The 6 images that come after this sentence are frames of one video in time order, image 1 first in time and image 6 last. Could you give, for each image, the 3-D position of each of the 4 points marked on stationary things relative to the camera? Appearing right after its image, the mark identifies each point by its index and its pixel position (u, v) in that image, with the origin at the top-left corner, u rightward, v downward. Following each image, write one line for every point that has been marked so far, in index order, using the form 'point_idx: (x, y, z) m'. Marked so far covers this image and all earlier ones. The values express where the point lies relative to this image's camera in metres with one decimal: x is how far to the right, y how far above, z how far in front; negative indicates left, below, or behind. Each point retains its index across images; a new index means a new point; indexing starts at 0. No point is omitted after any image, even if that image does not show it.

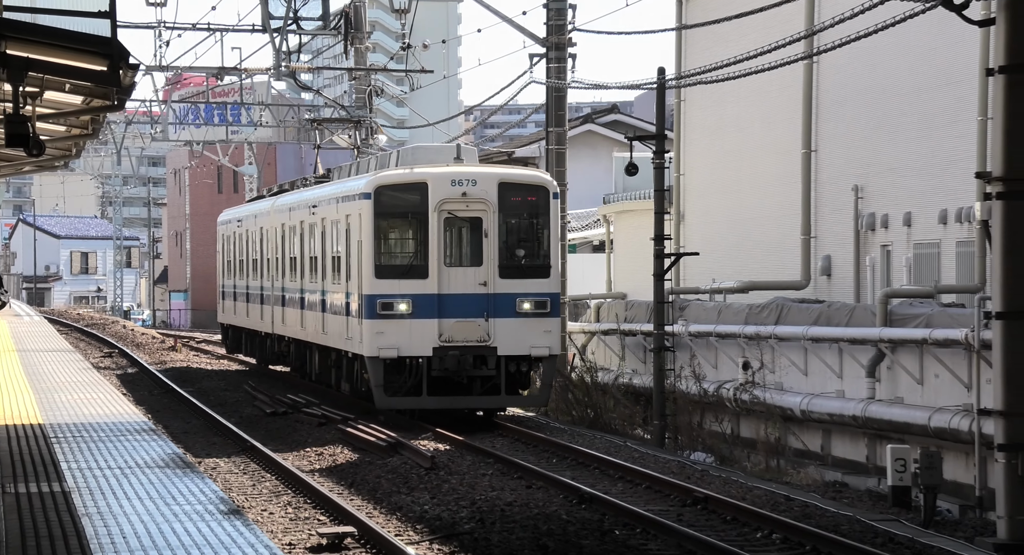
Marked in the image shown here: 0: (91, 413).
0: (-4.0, -1.2, +14.6) m
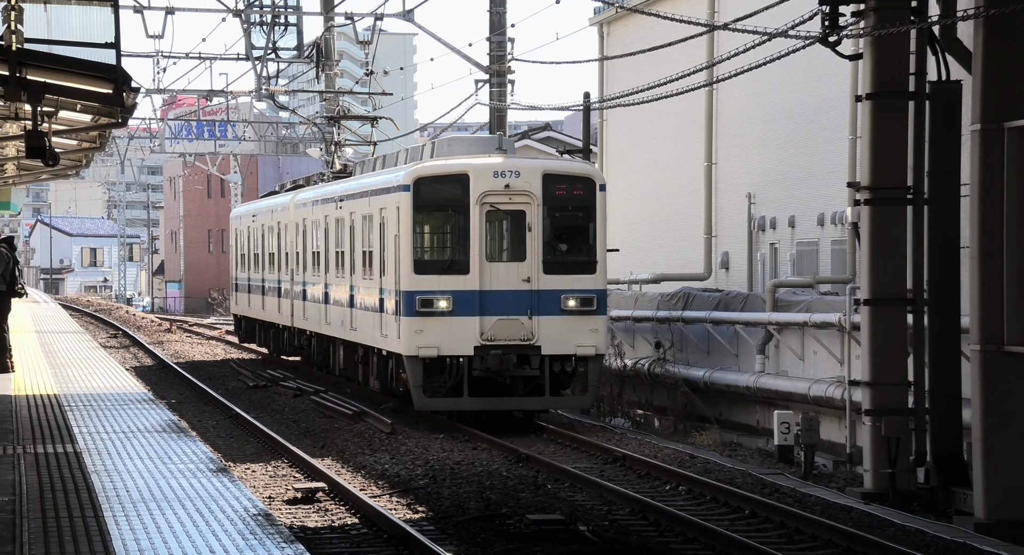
0: (-4.5, -1.1, +16.3) m
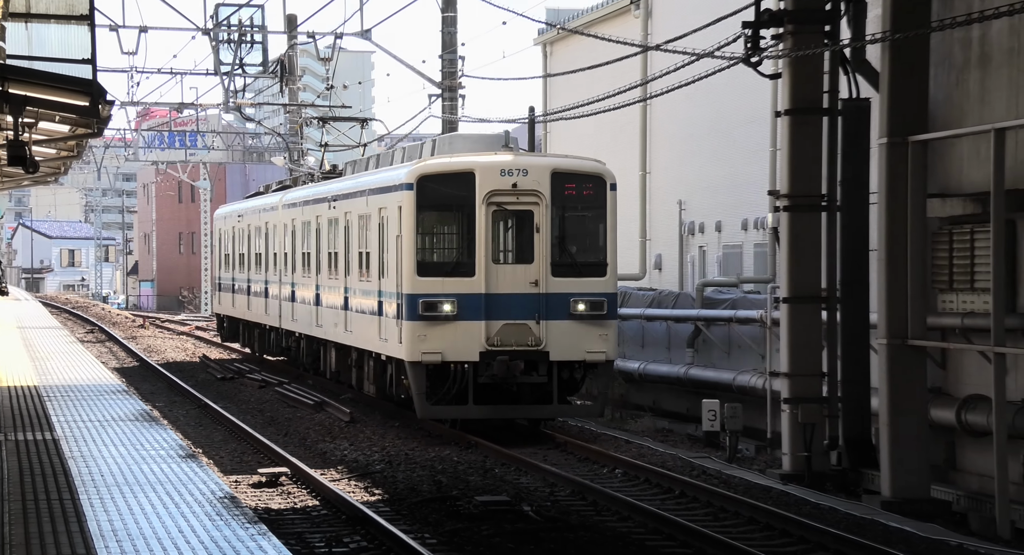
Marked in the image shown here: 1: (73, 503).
0: (-5.1, -1.1, +17.2) m
1: (-3.6, -1.8, +12.2) m
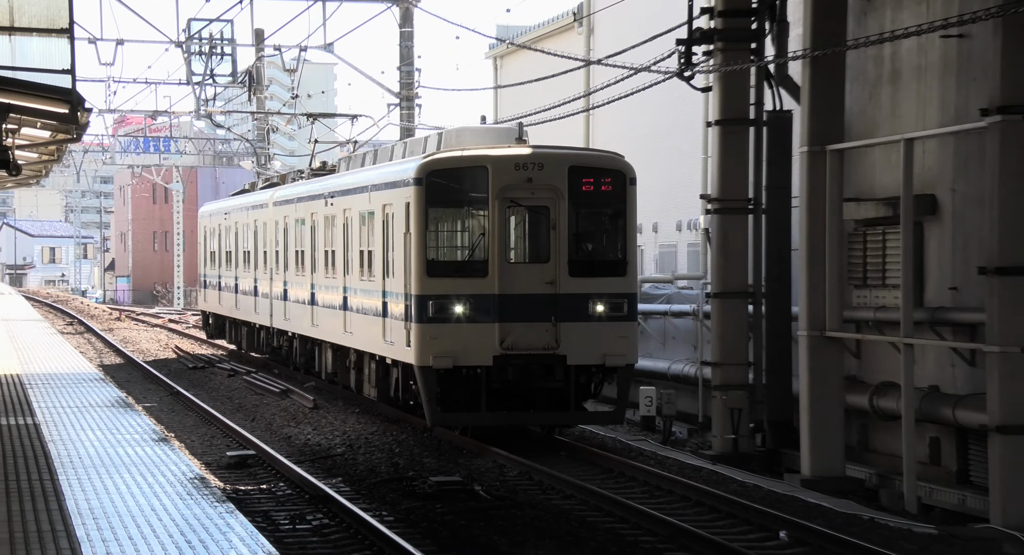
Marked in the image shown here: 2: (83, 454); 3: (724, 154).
0: (-5.6, -1.1, +18.0) m
1: (-4.0, -1.8, +13.1) m
2: (-4.0, -1.6, +13.9) m
3: (+1.9, +1.1, +13.2) m
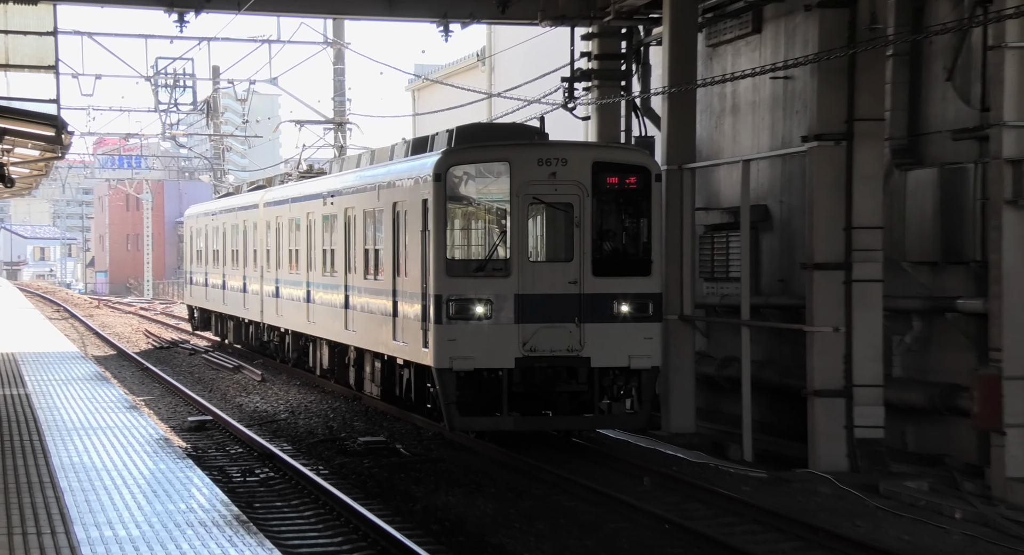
0: (-6.8, -1.0, +20.7) m
1: (-5.0, -1.8, +15.8) m
2: (-5.0, -1.6, +16.6) m
3: (+0.9, +1.1, +16.1) m
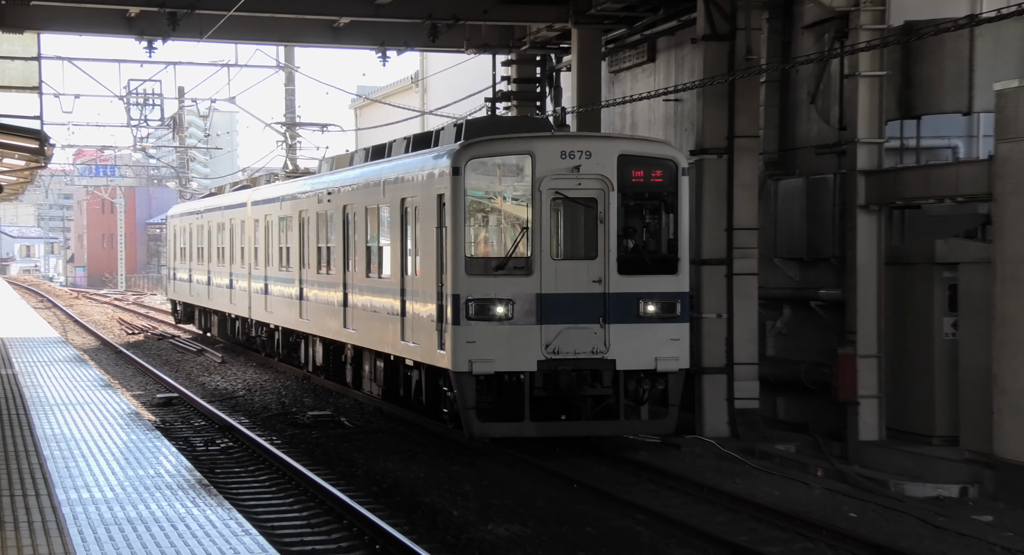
0: (-7.8, -0.9, +22.9) m
1: (-5.8, -1.7, +18.1) m
2: (-5.9, -1.5, +18.9) m
3: (+0.1, +1.2, +18.6) m
